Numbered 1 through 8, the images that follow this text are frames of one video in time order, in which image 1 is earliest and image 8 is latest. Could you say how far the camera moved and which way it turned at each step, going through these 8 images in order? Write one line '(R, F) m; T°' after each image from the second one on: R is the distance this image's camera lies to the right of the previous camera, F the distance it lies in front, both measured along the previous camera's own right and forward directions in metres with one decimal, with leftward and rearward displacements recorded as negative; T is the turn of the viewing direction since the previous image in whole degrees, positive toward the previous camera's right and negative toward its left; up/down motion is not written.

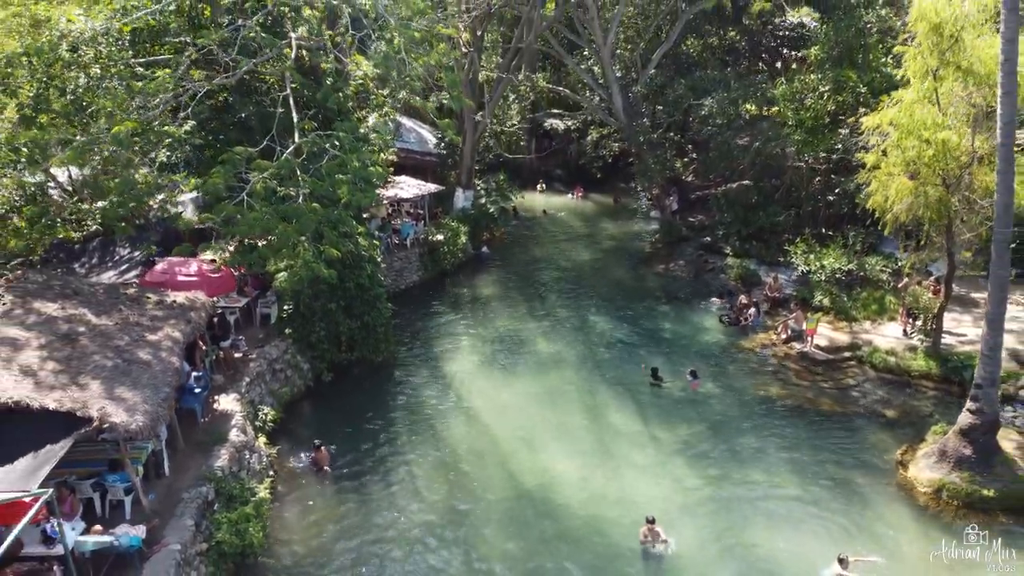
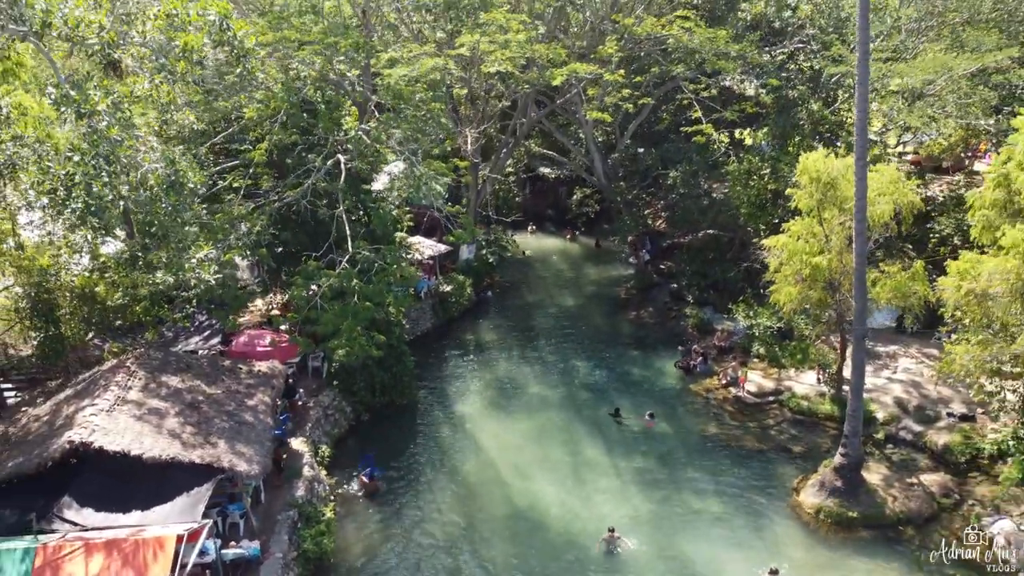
(0.0, -3.9) m; 0°
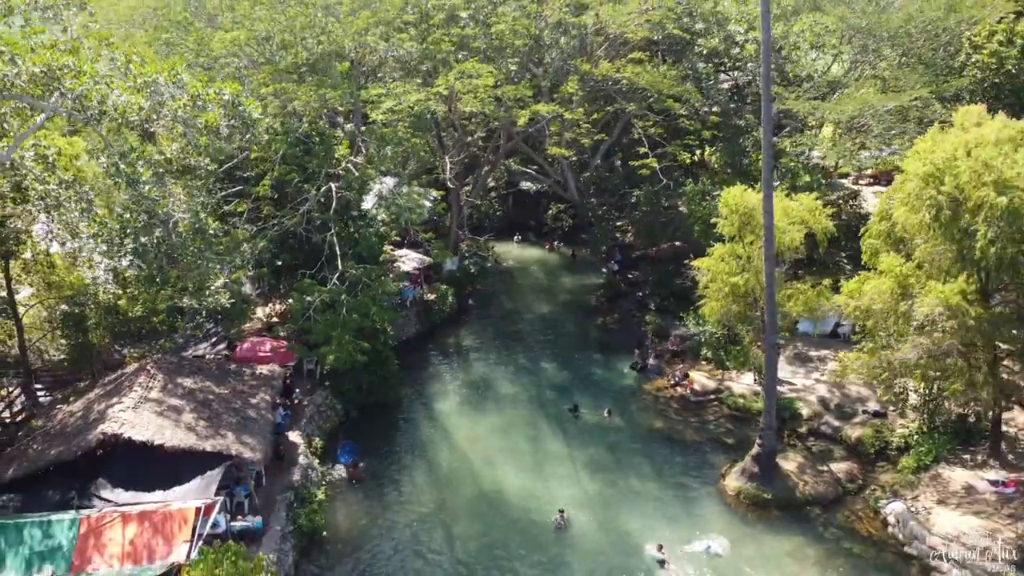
(+0.7, -2.4) m; 0°
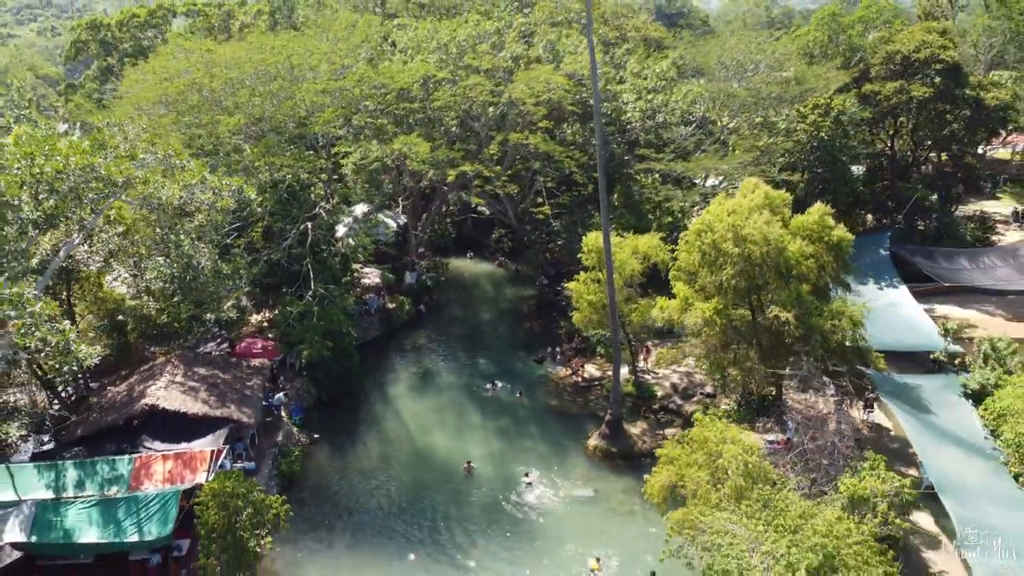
(+2.3, -6.8) m; 0°
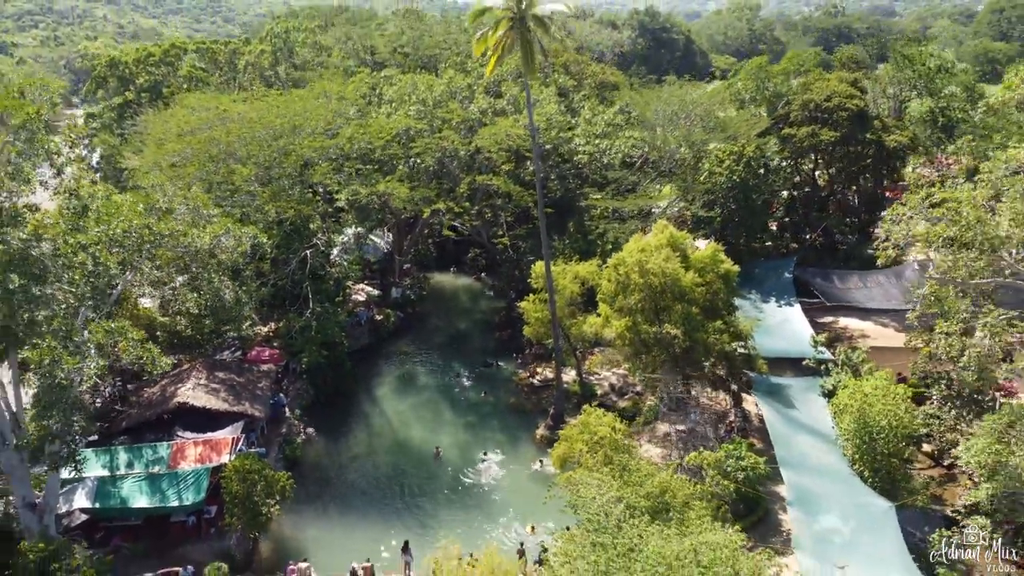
(+1.4, -5.6) m; 0°
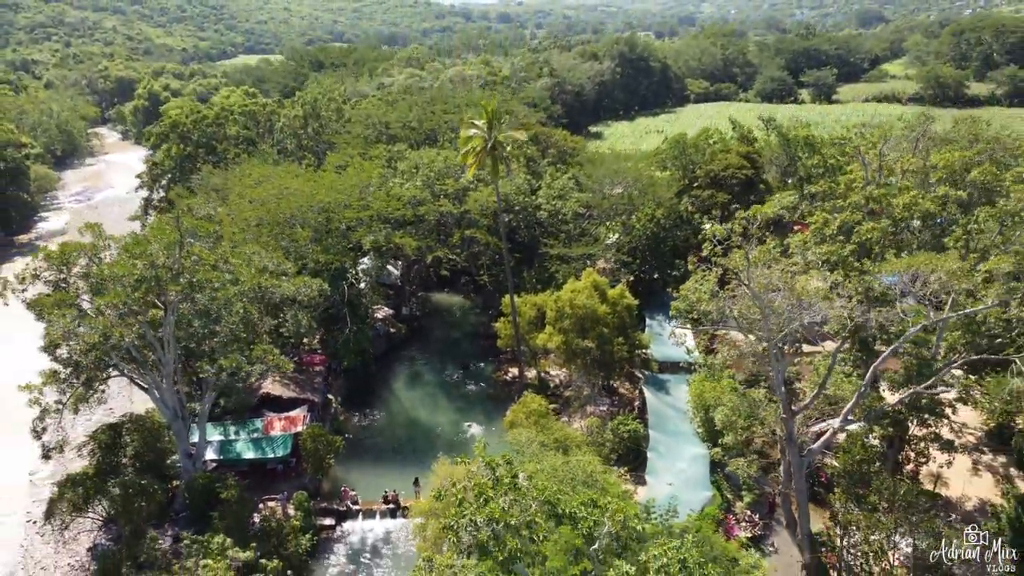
(+1.3, -13.6) m; 0°
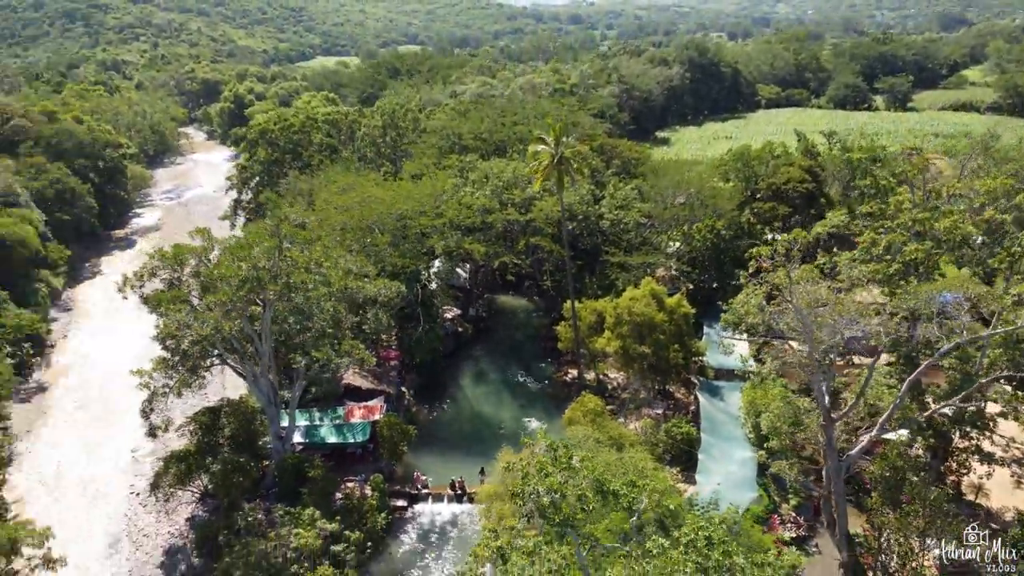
(0.0, -2.9) m; -5°
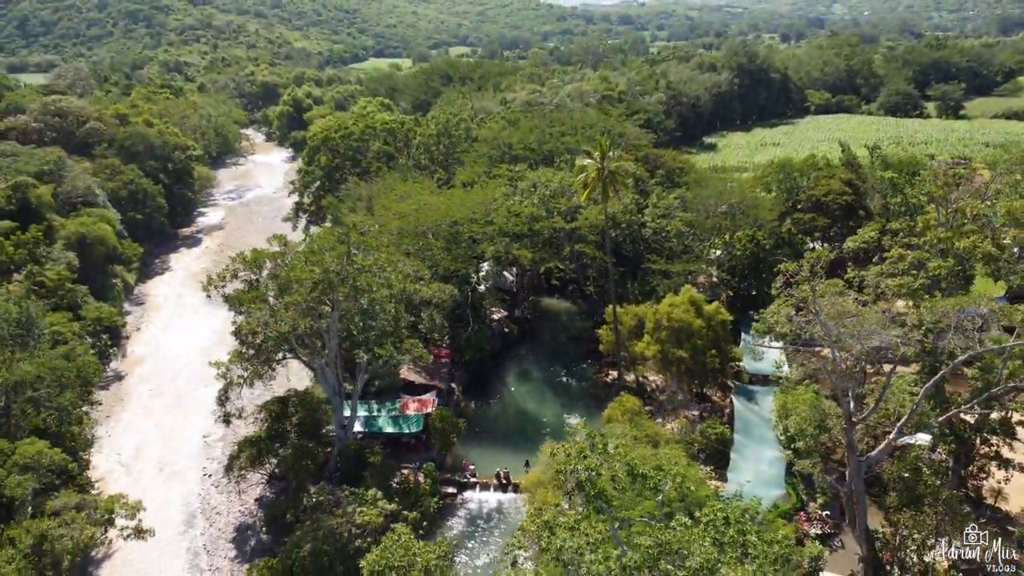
(-0.1, -3.0) m; -3°
